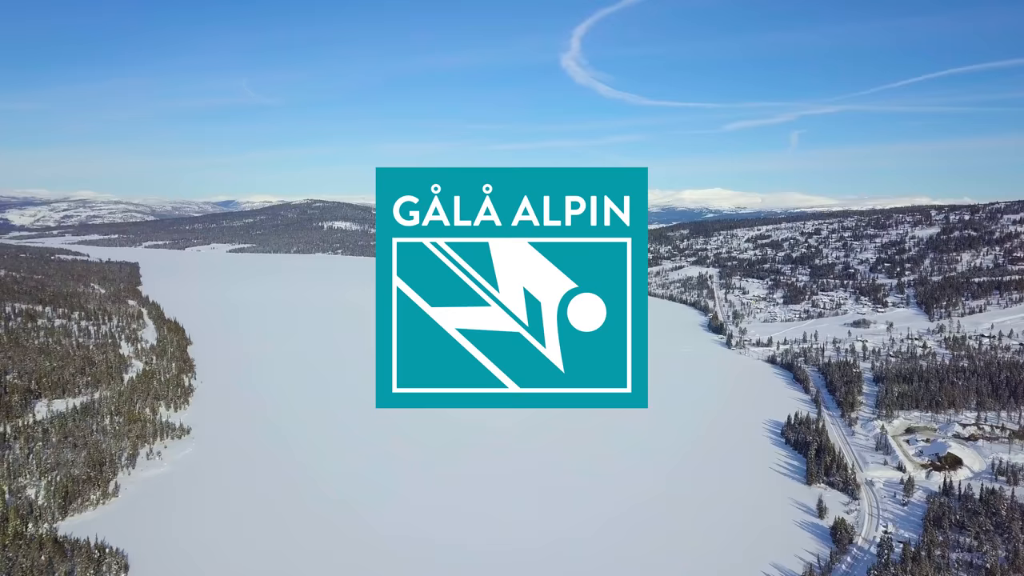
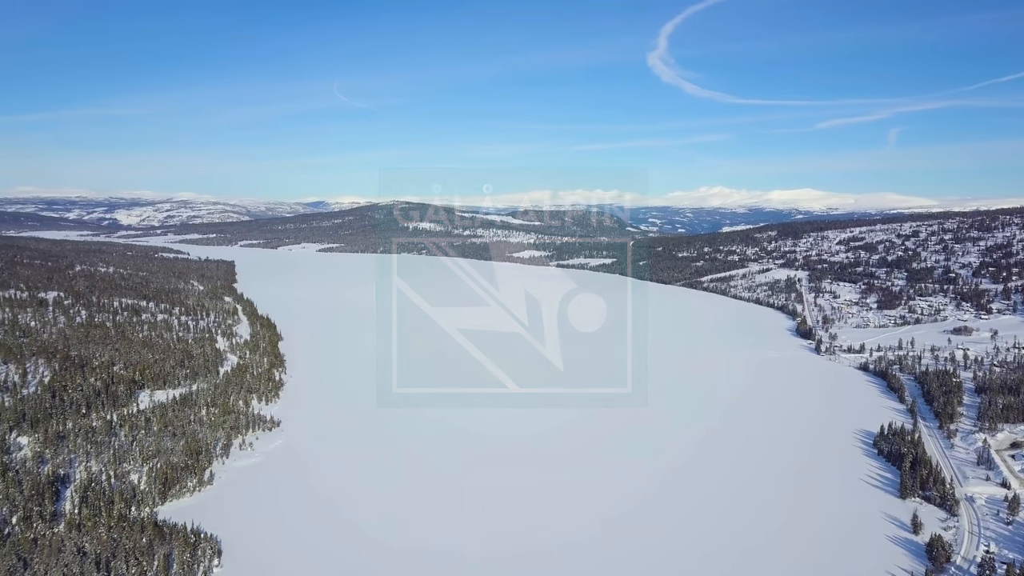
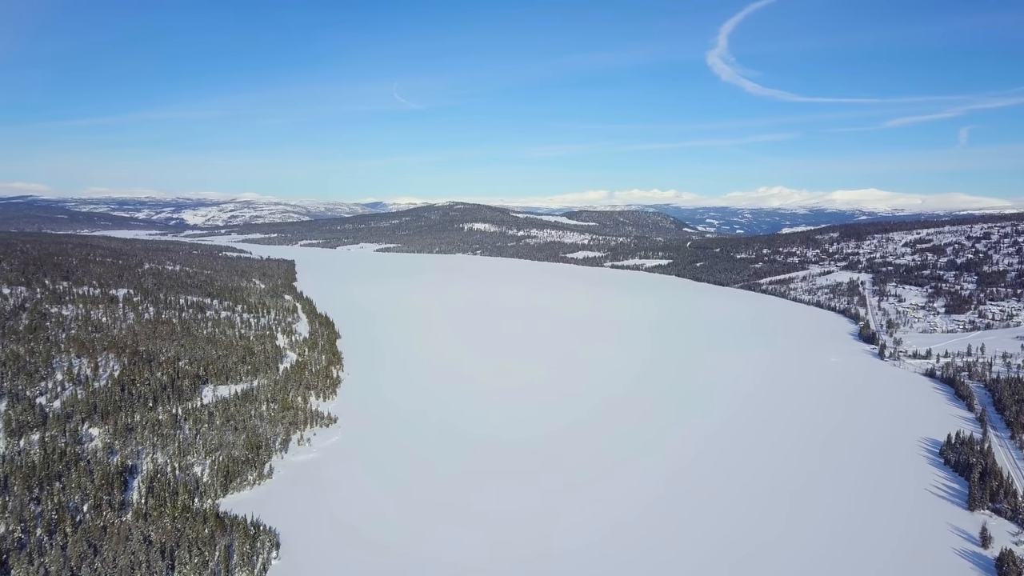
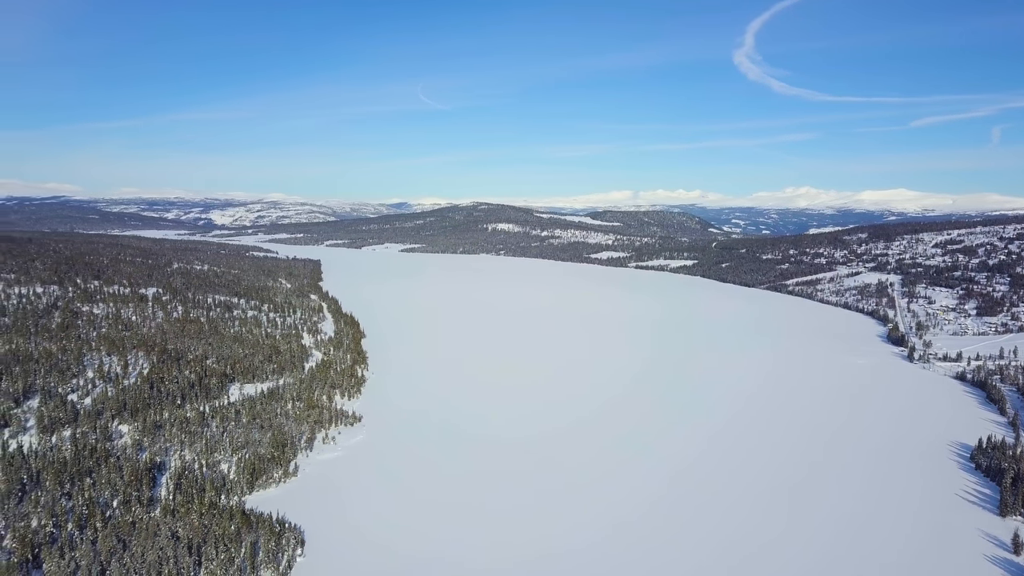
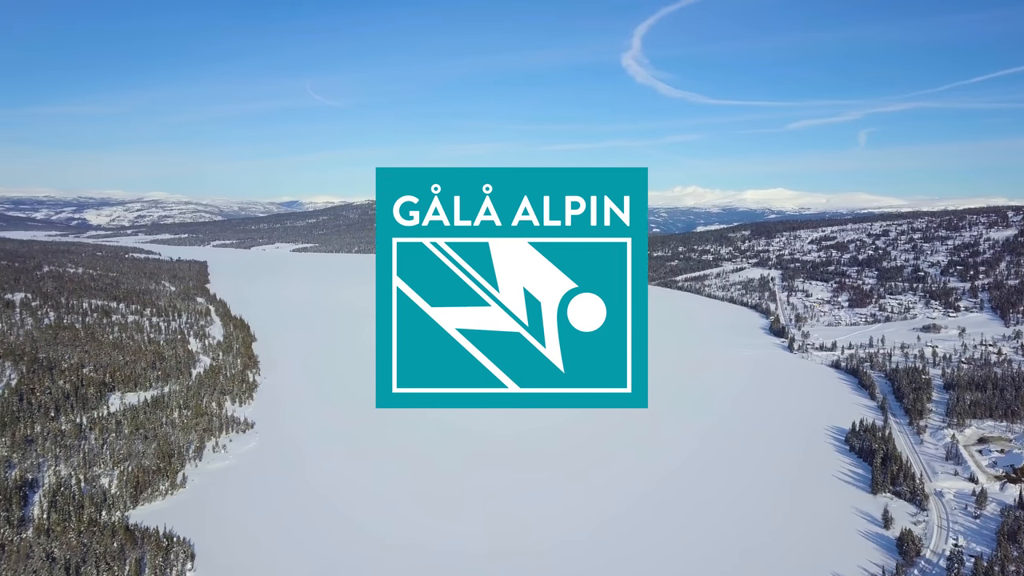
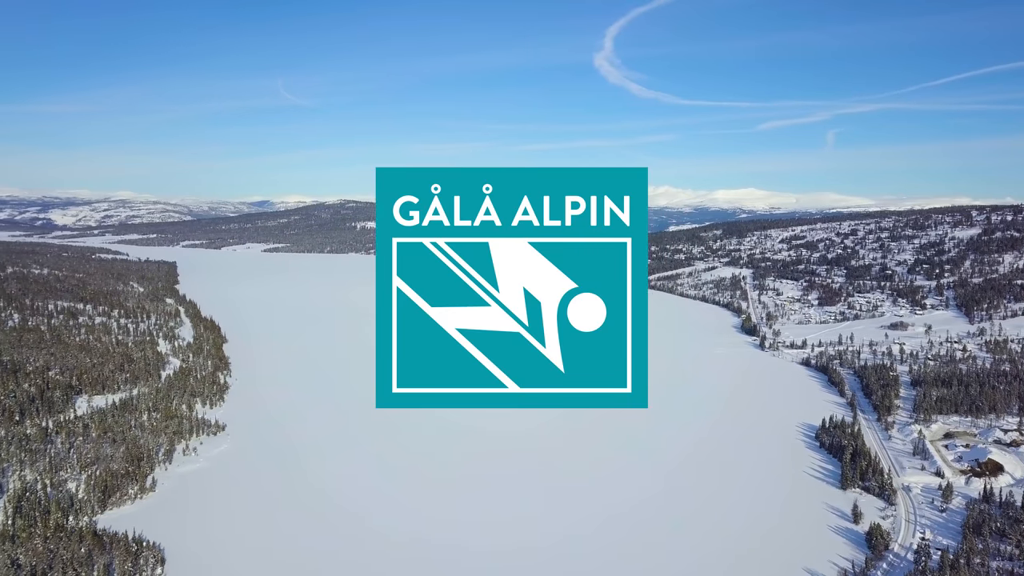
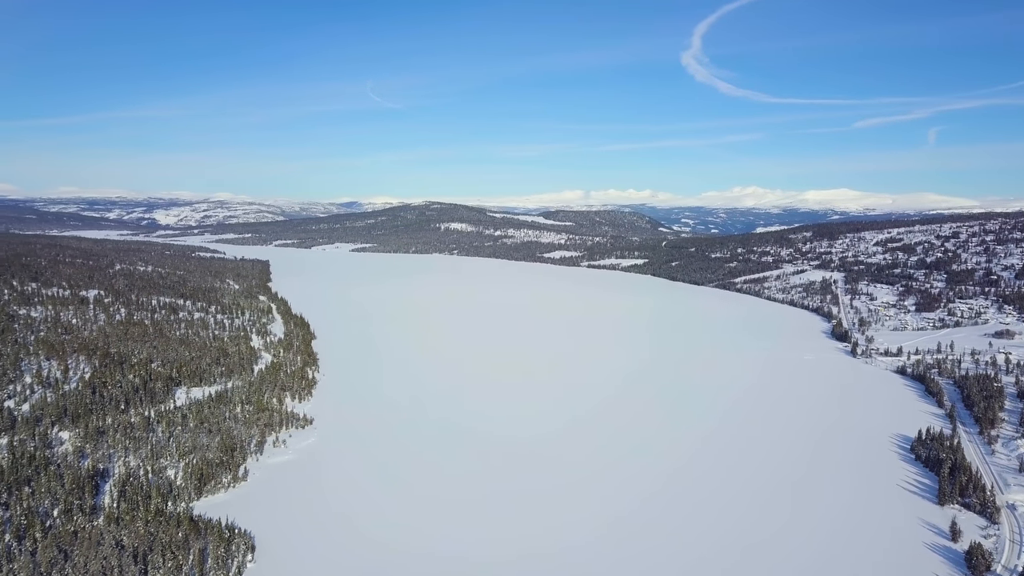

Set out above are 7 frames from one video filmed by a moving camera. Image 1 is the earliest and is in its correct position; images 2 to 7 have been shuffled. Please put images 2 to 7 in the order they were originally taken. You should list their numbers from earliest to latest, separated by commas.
6, 5, 2, 7, 3, 4
